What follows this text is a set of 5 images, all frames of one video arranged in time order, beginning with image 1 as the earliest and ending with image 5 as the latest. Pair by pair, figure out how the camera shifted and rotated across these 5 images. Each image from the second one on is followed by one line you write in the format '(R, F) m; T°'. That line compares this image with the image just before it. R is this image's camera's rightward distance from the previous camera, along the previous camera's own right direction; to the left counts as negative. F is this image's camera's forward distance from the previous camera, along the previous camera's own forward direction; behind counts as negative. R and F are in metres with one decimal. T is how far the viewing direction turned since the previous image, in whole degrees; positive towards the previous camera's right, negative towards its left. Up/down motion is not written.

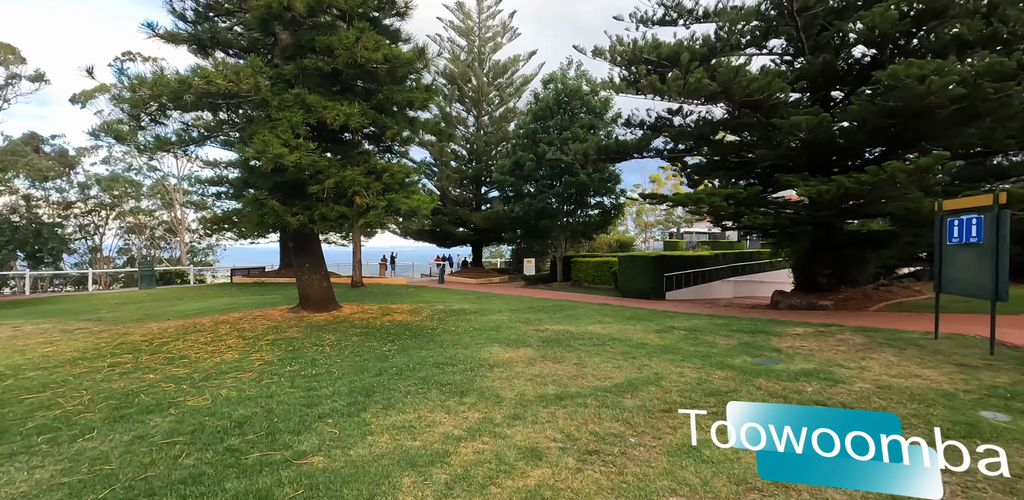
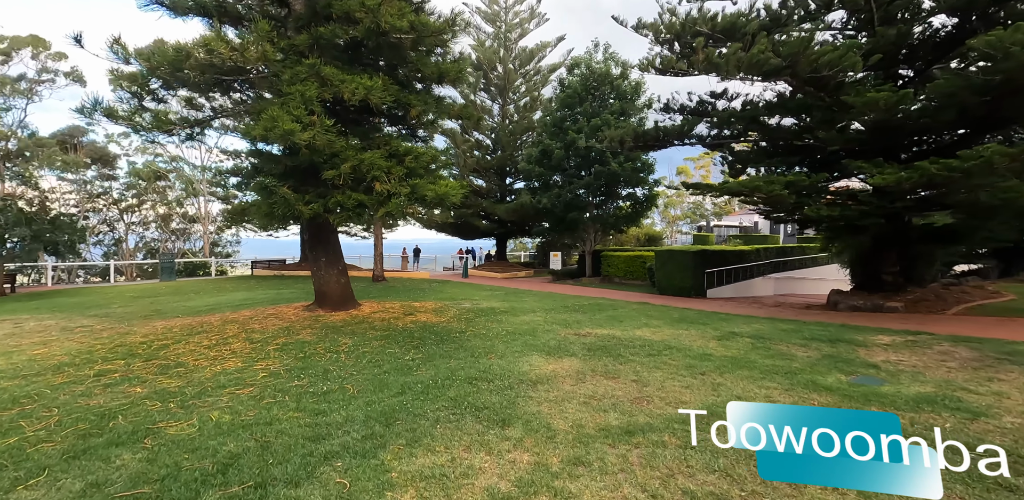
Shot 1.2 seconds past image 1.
(-0.3, +0.9) m; -3°
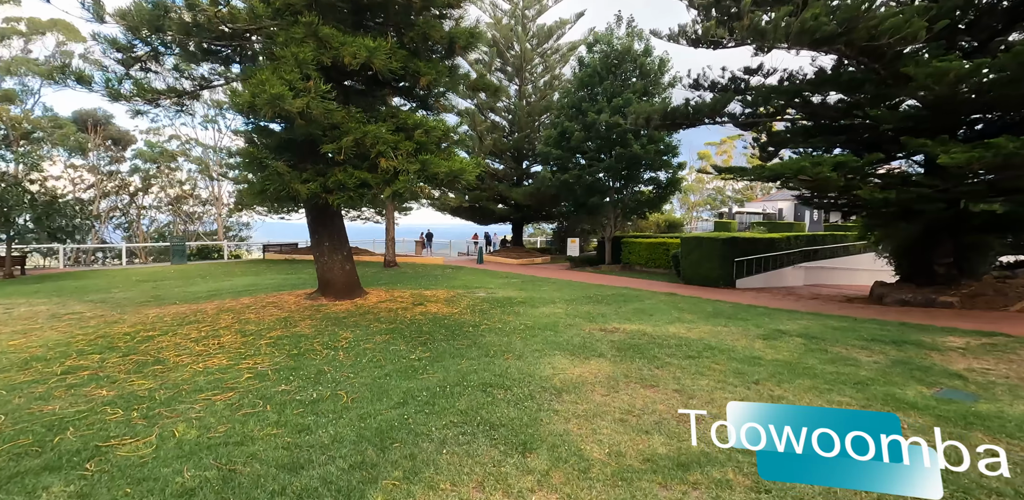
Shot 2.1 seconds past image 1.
(-0.1, +0.7) m; -2°
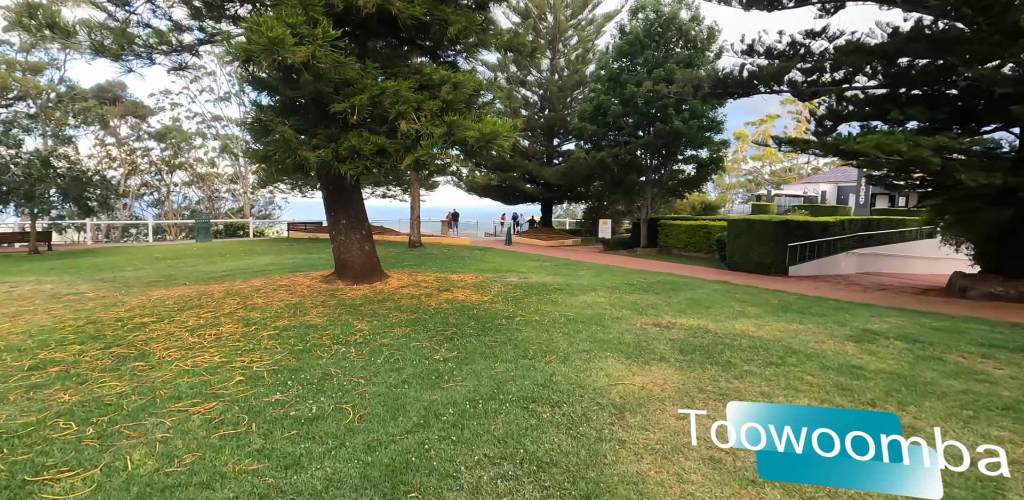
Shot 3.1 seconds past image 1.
(-0.2, +0.9) m; -3°
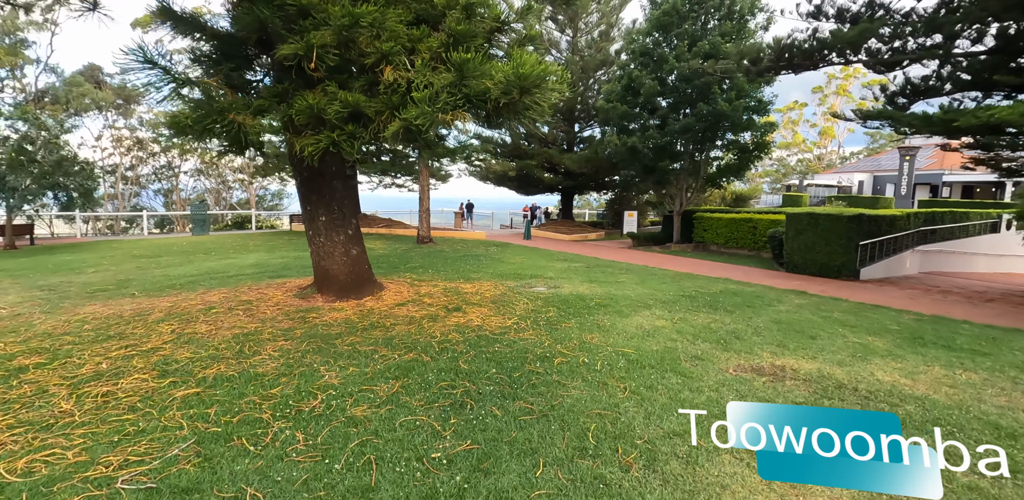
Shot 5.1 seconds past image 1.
(-0.2, +1.7) m; -2°
